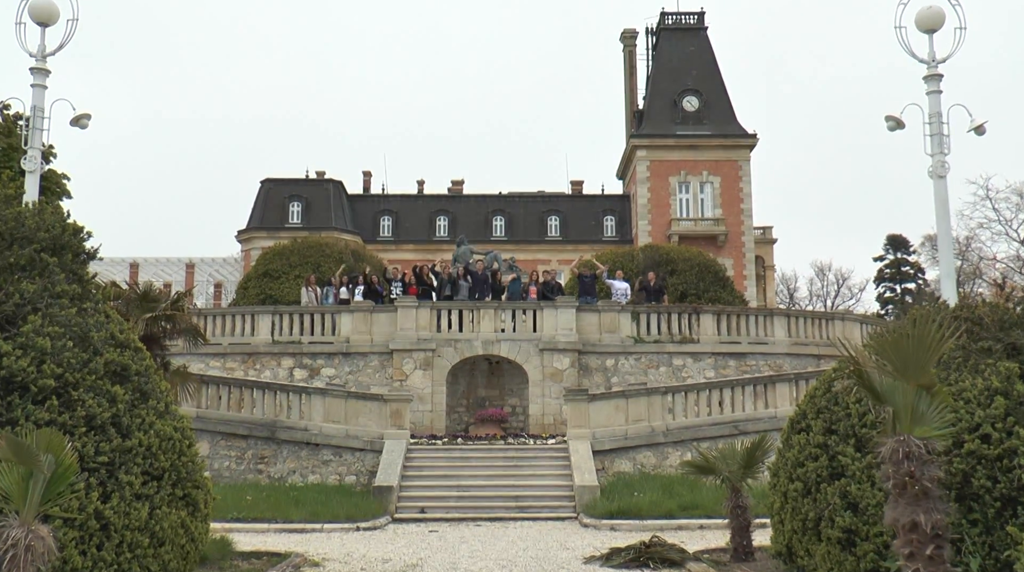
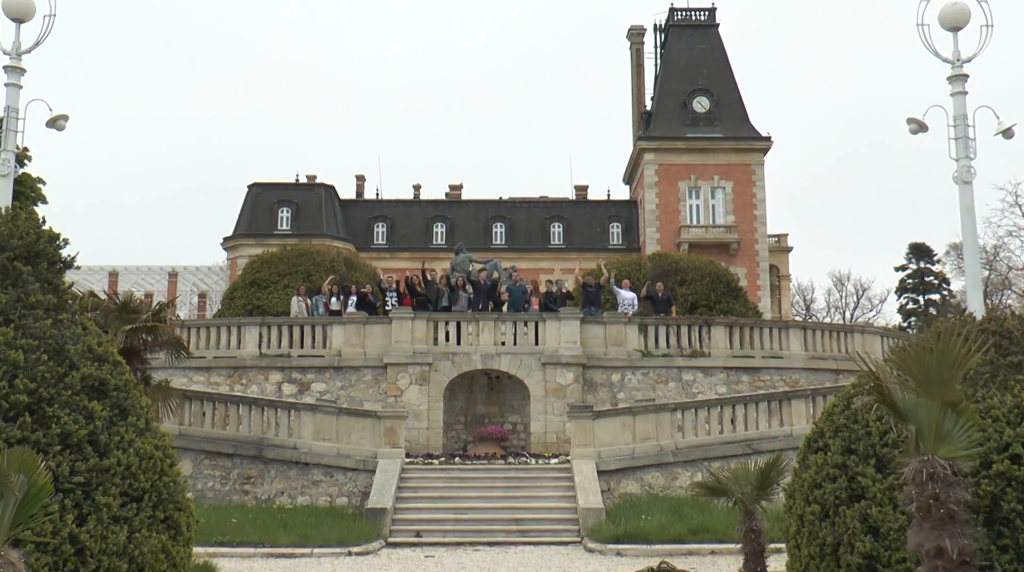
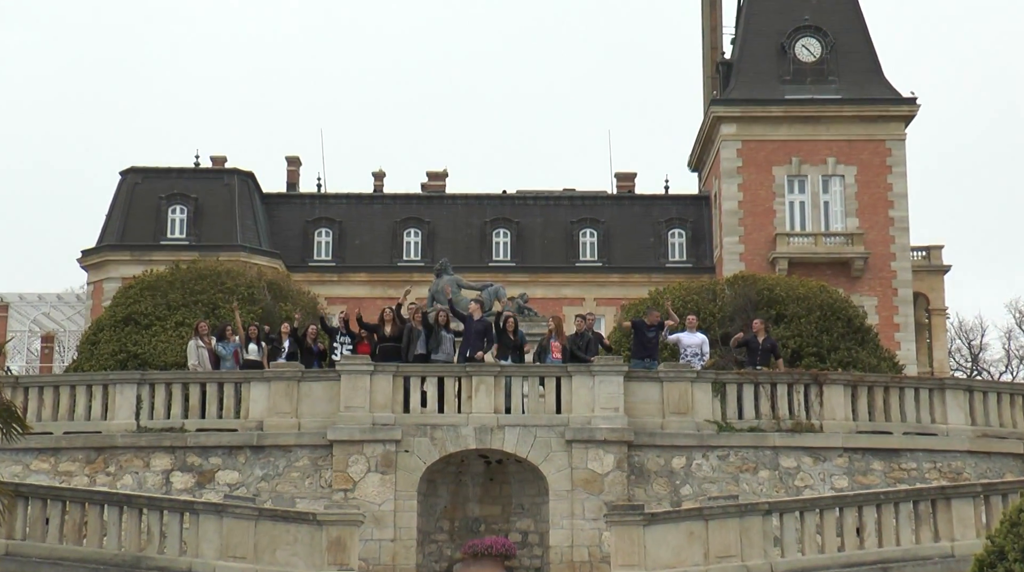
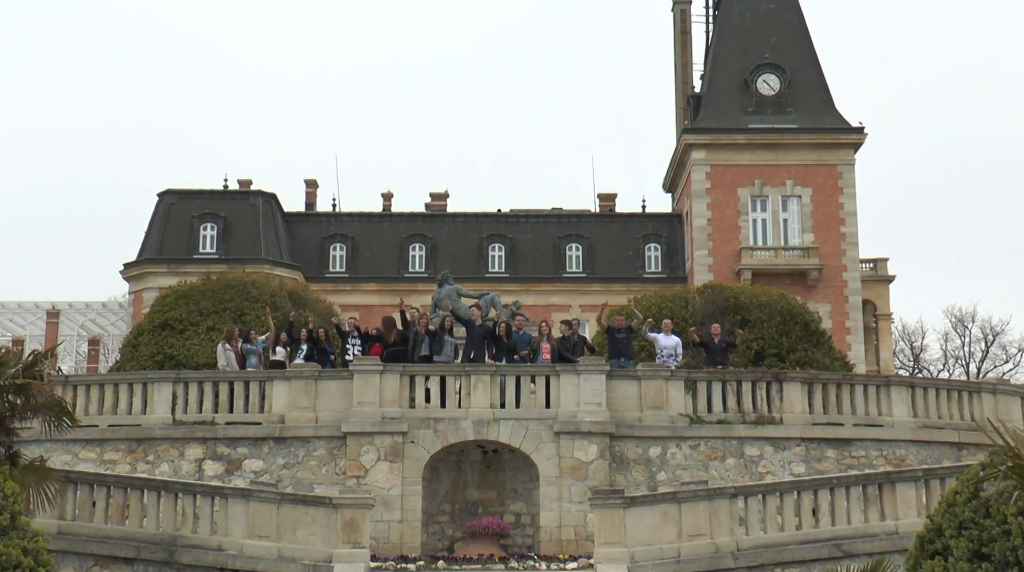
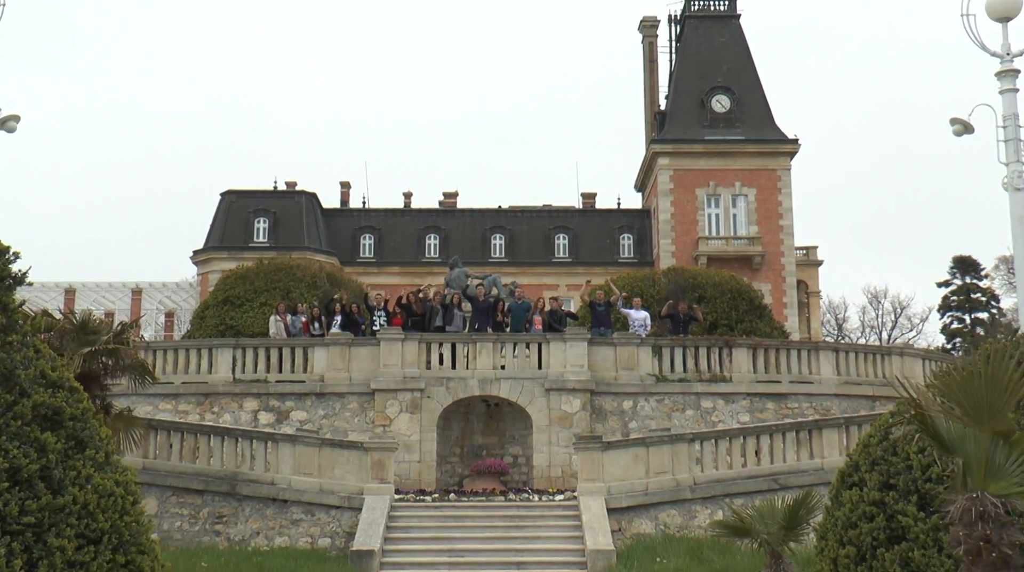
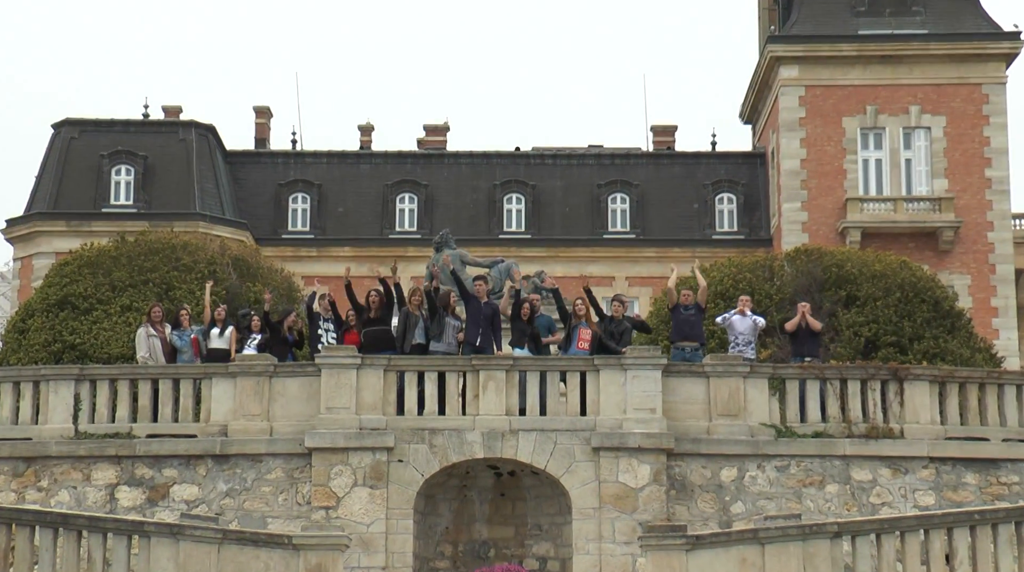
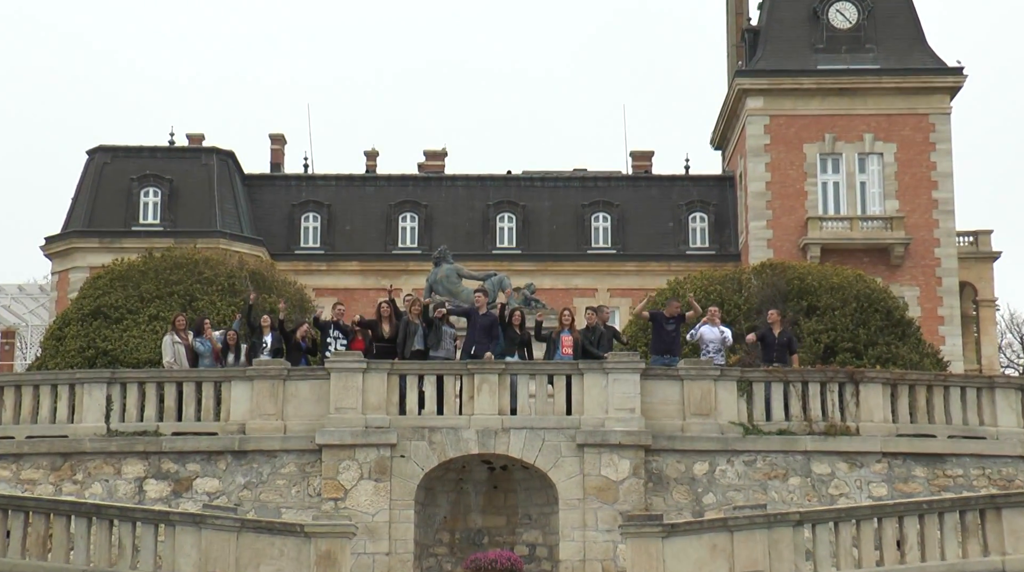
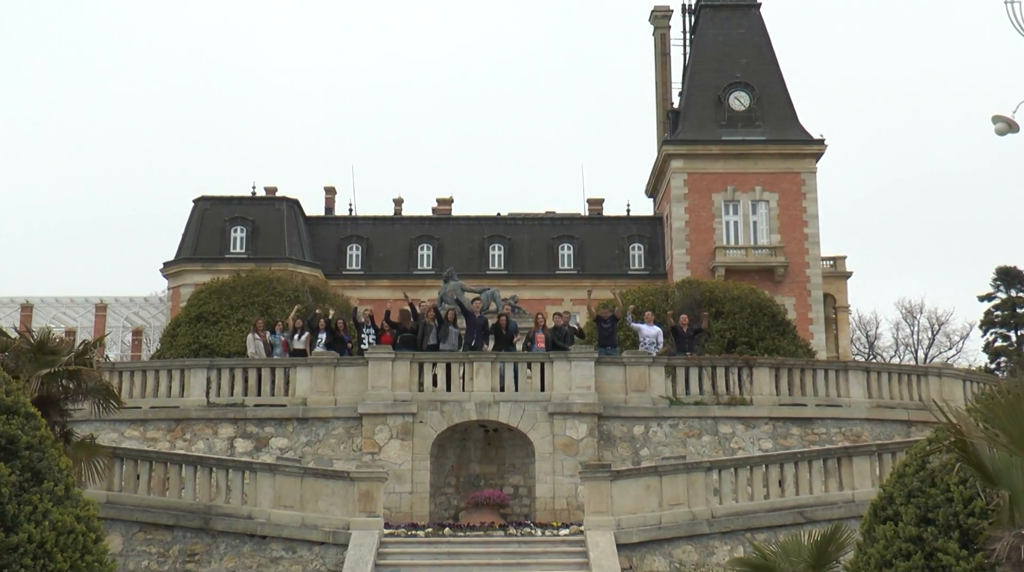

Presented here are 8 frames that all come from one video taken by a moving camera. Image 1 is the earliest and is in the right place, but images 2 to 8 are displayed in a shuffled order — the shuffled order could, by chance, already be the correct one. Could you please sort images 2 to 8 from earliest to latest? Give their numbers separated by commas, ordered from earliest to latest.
2, 5, 8, 4, 3, 7, 6
